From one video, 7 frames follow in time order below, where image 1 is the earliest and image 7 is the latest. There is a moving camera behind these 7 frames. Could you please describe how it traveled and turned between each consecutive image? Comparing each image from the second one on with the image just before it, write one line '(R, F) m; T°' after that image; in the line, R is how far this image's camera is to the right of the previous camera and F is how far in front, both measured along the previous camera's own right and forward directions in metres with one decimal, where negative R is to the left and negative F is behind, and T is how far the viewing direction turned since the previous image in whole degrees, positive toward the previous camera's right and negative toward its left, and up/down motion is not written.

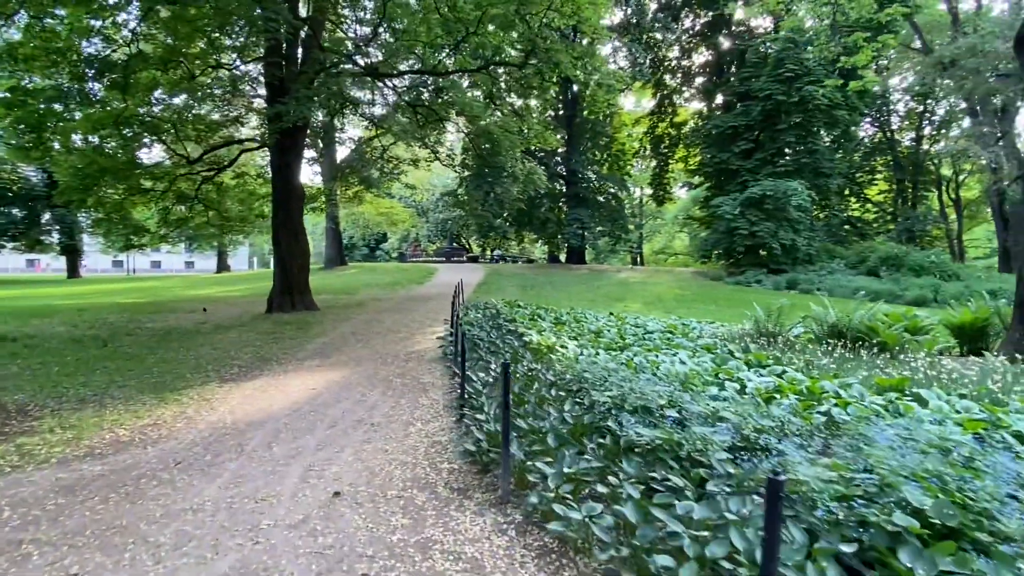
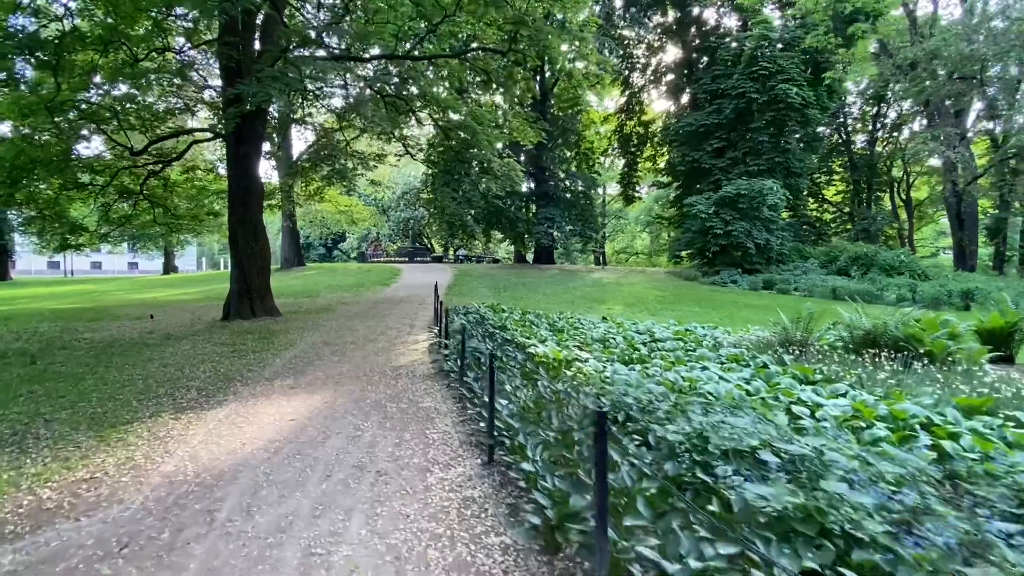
(-0.4, +0.7) m; +4°
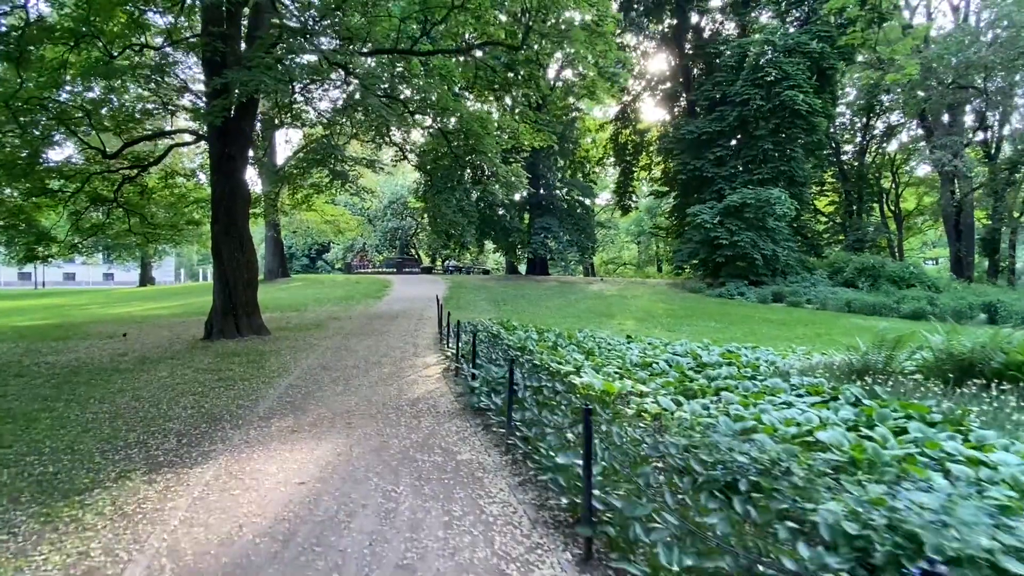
(-0.4, +0.8) m; +2°
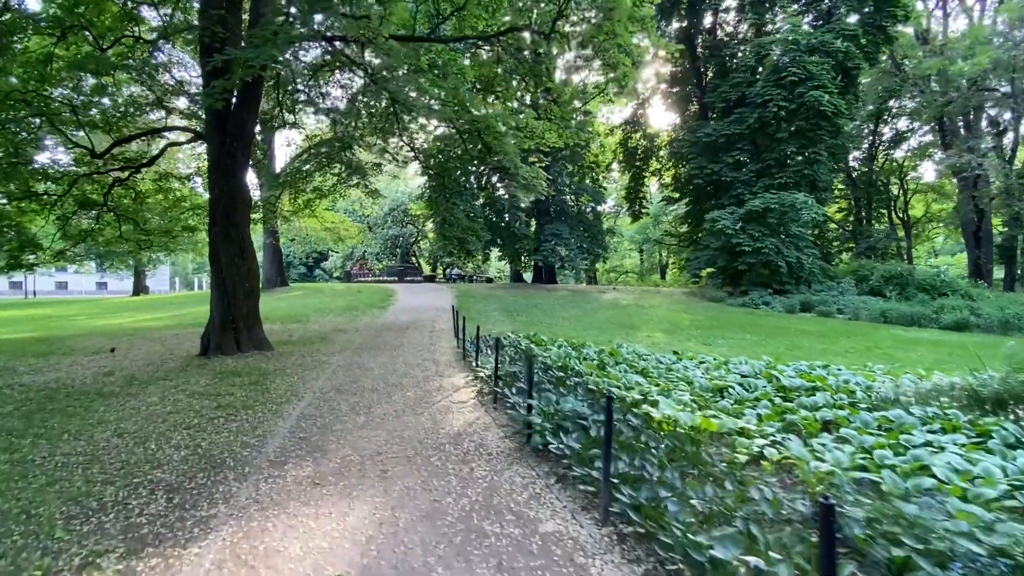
(-0.5, +0.9) m; 0°
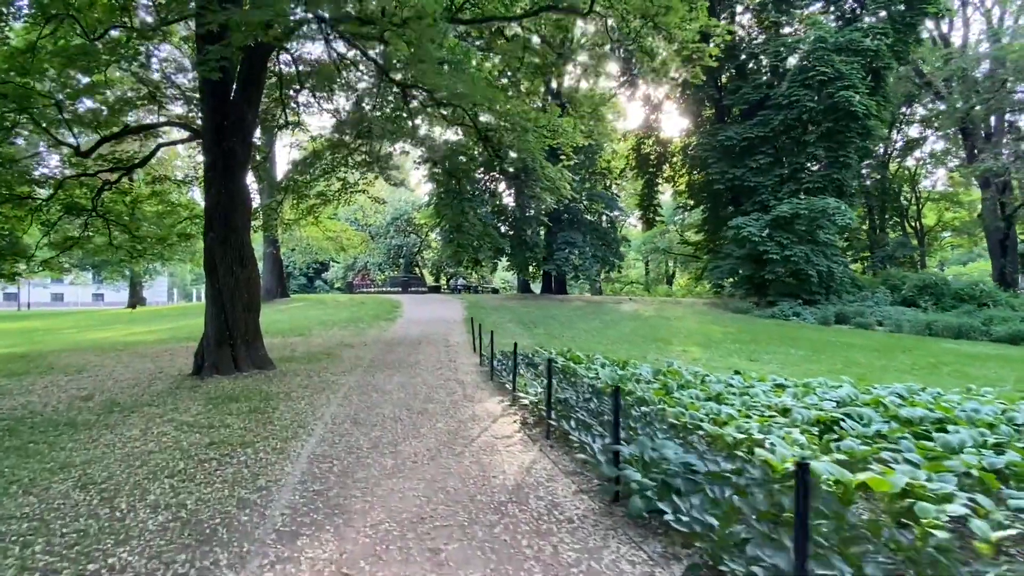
(-0.4, +0.9) m; 0°
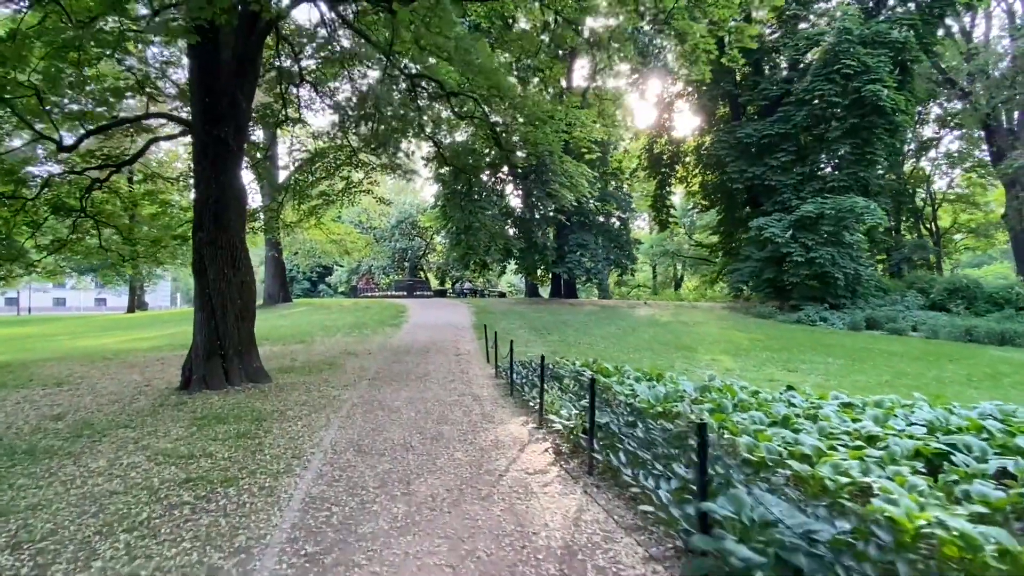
(-0.2, +0.7) m; 0°
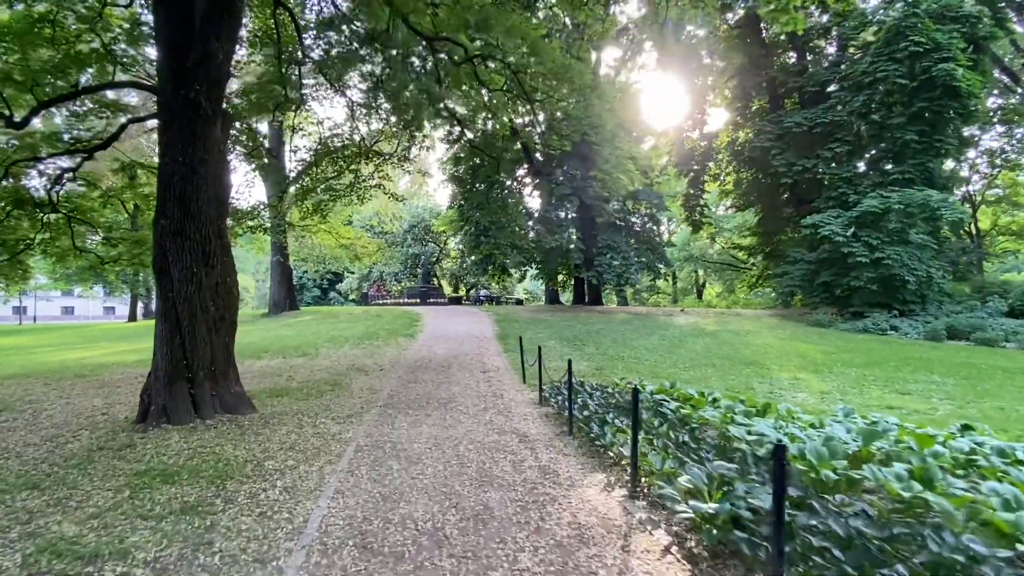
(-0.4, +1.6) m; -1°
